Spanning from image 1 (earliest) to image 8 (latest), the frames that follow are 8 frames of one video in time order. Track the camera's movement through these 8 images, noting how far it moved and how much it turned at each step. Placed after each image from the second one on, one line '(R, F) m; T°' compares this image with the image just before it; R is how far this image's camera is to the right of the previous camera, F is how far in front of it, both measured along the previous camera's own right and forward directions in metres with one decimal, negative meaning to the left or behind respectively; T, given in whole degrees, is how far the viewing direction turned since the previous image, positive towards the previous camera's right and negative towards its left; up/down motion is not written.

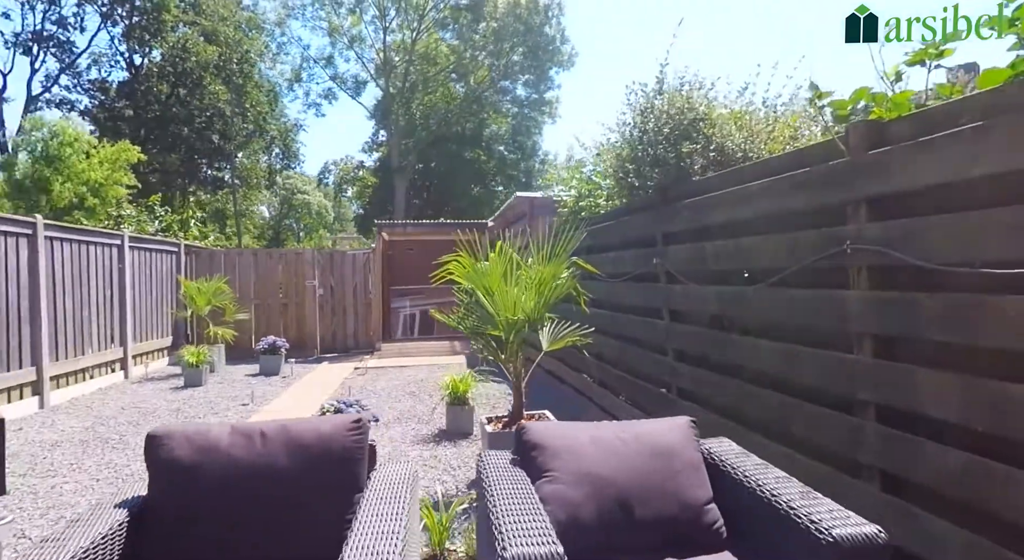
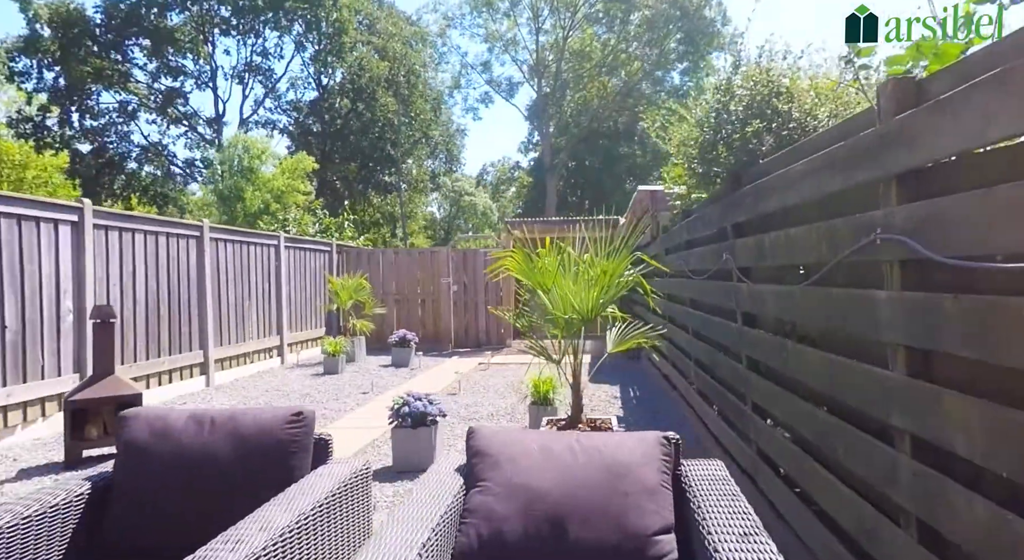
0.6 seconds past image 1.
(+0.7, +0.2) m; -15°
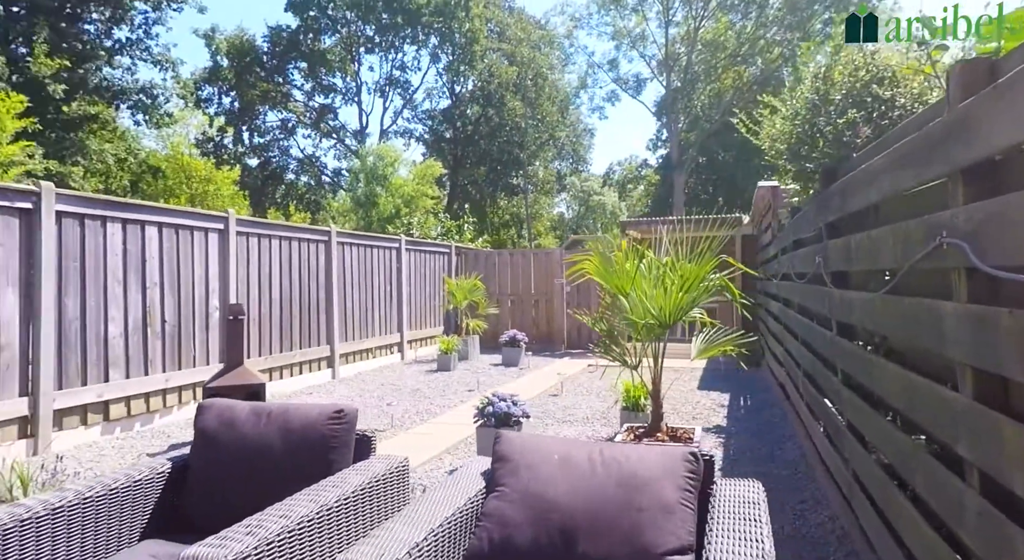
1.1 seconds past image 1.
(+0.3, 0.0) m; -11°
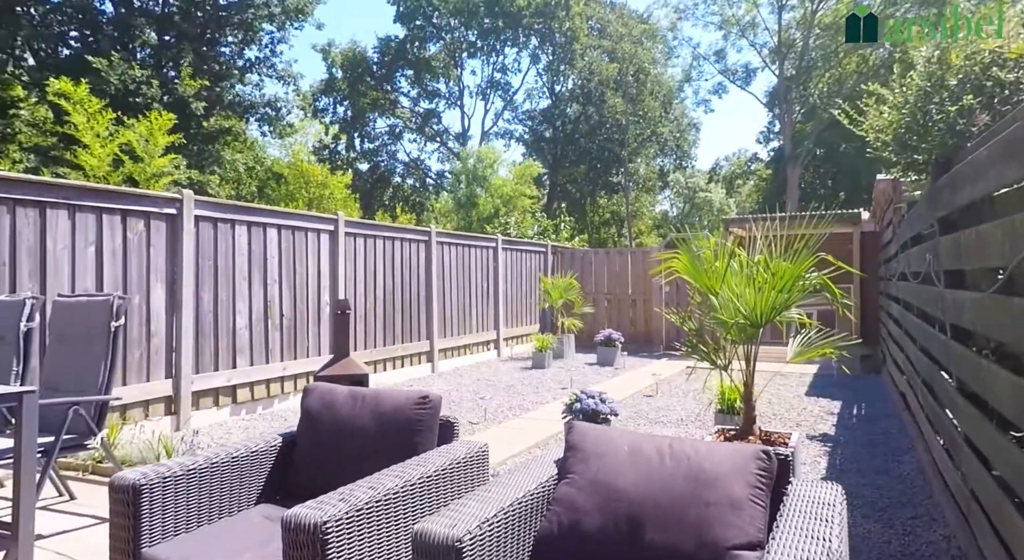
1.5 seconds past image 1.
(+0.1, -0.1) m; -8°
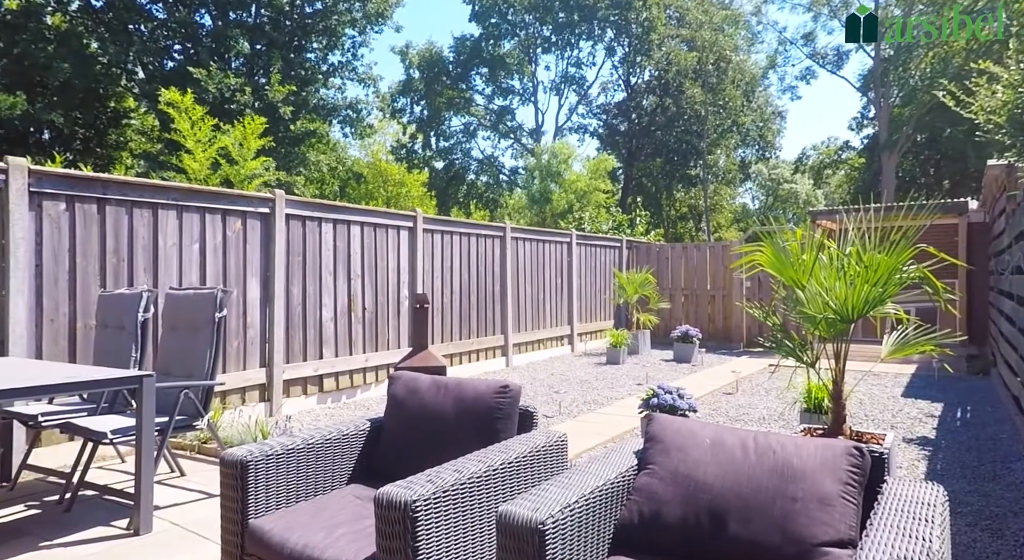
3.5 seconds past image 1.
(0.0, 0.0) m; -6°
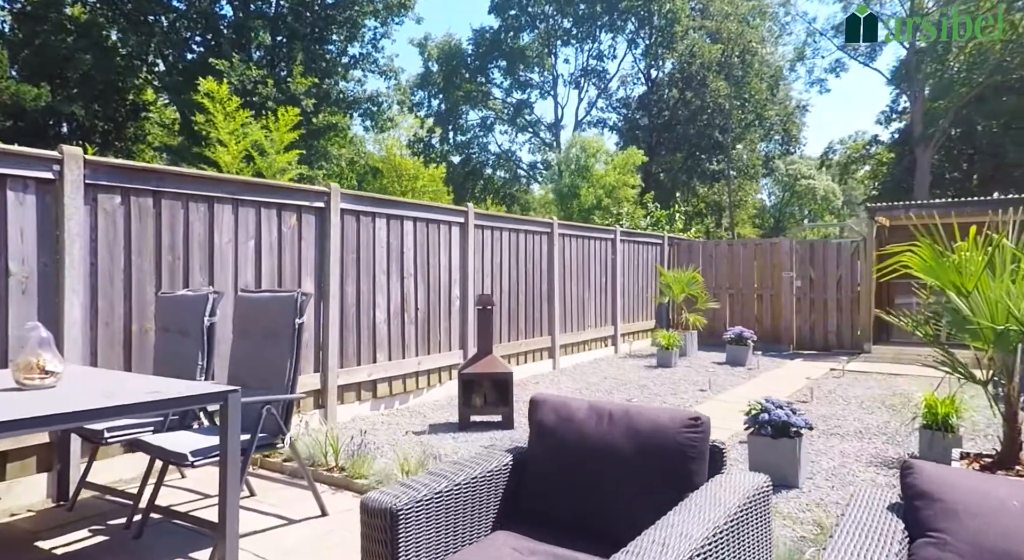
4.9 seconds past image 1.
(-0.4, +0.3) m; -1°
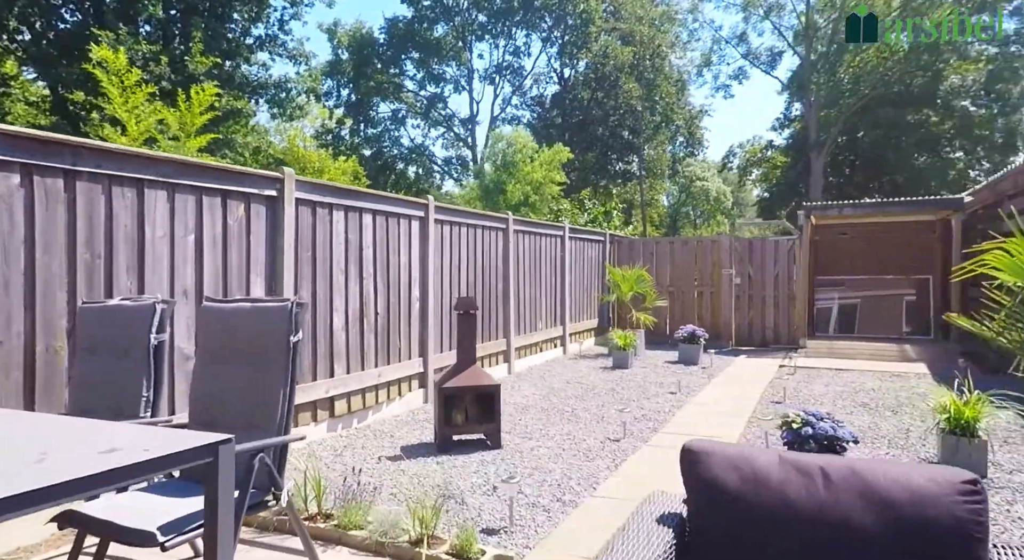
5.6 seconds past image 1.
(-0.5, +0.6) m; +8°
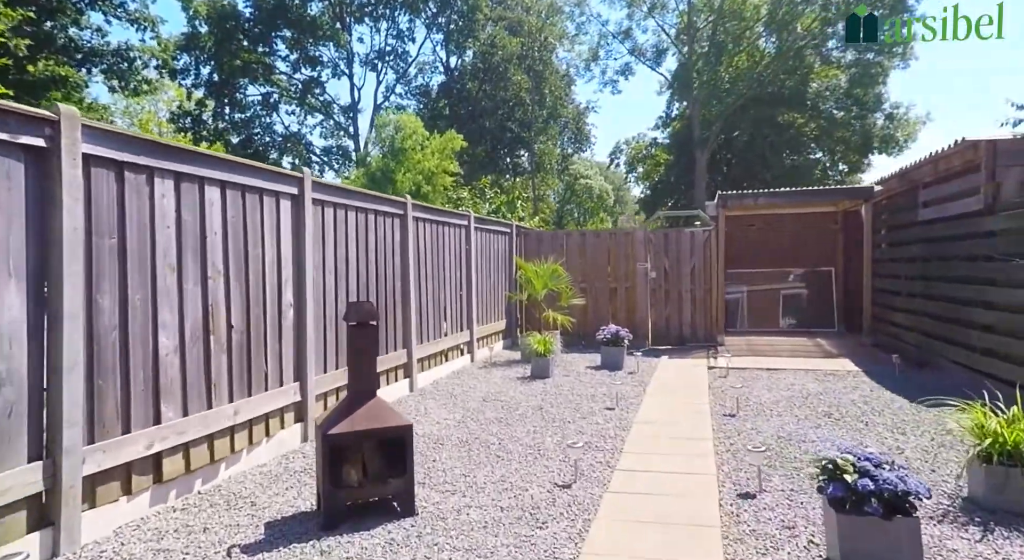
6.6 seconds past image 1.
(-0.1, +1.2) m; +9°
